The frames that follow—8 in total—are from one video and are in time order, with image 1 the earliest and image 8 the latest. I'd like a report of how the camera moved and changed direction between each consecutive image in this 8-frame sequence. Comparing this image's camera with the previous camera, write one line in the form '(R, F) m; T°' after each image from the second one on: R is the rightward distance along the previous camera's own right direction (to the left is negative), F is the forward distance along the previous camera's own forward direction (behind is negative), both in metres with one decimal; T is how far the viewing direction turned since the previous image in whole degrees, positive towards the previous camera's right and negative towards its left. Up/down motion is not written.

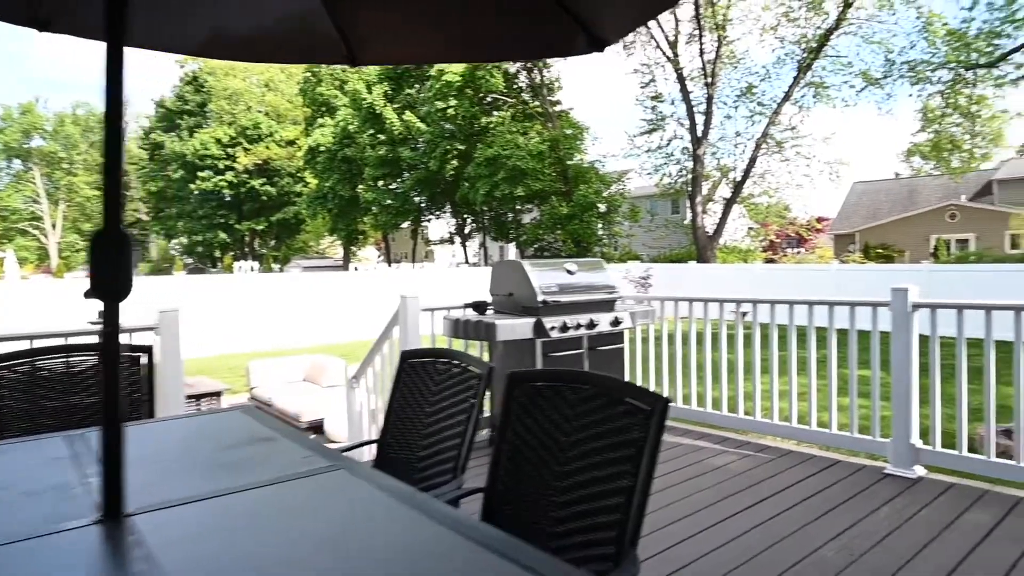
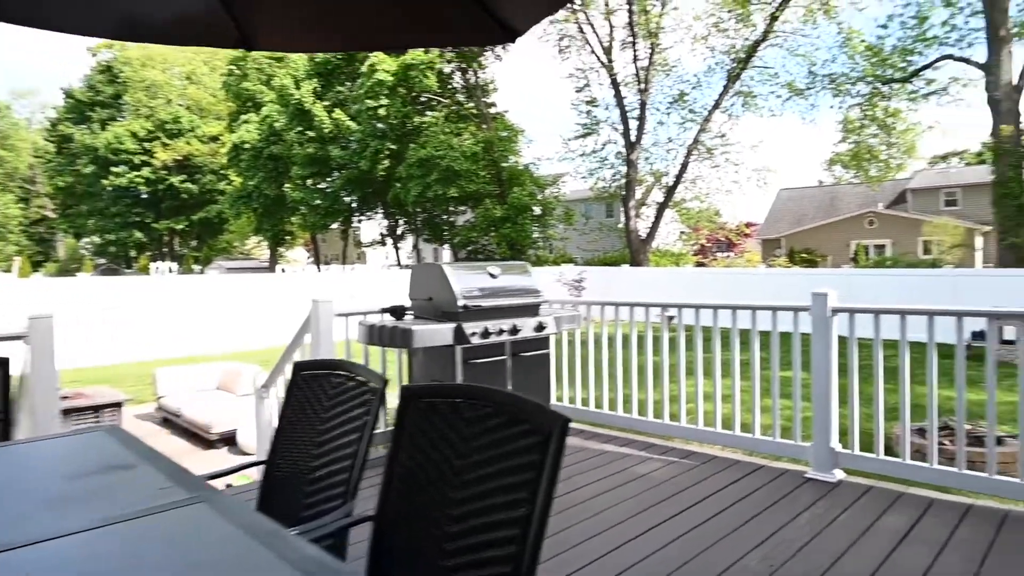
(+0.1, +0.1) m; +5°
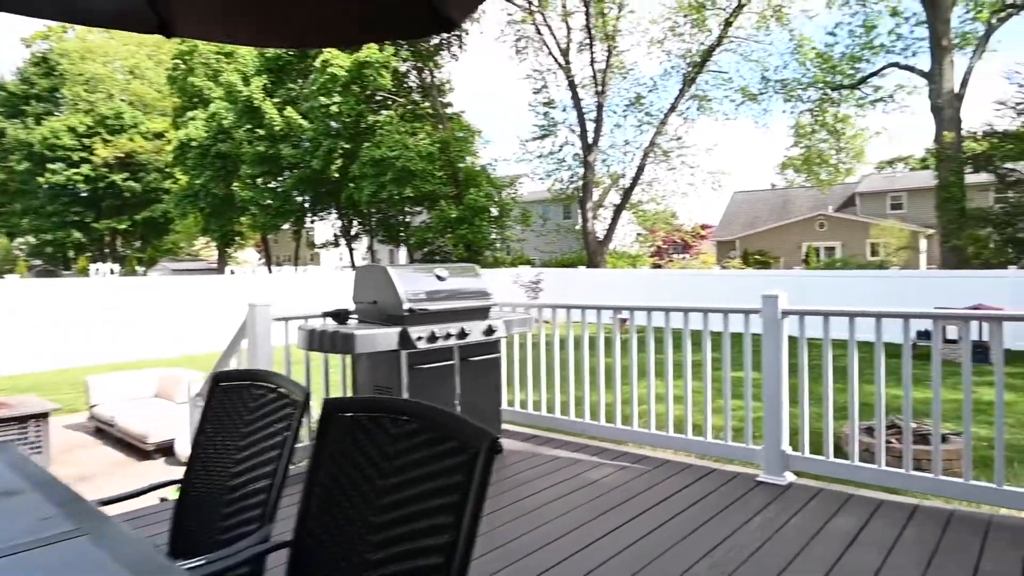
(0.0, +0.1) m; +3°
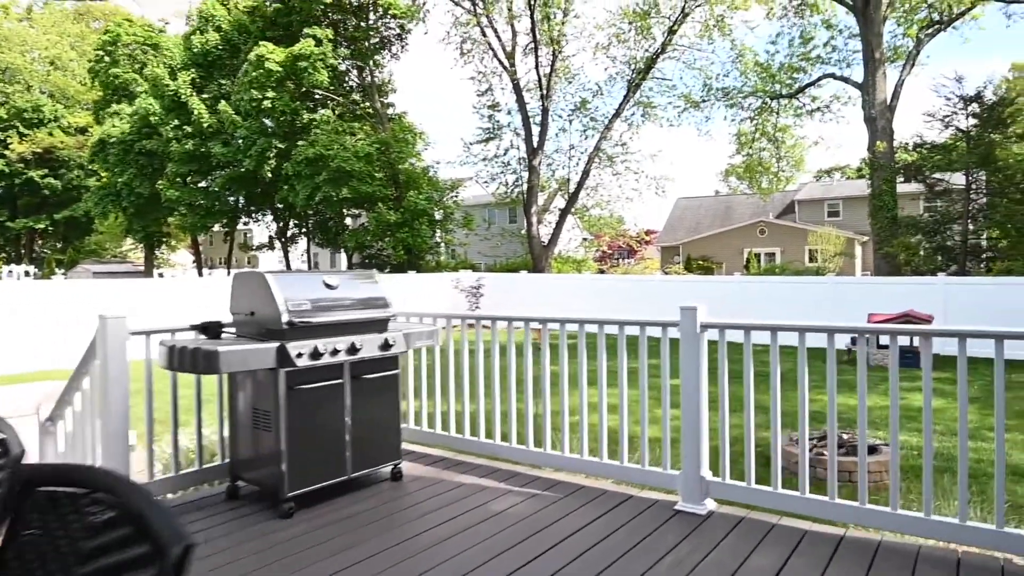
(+0.2, +0.3) m; +4°
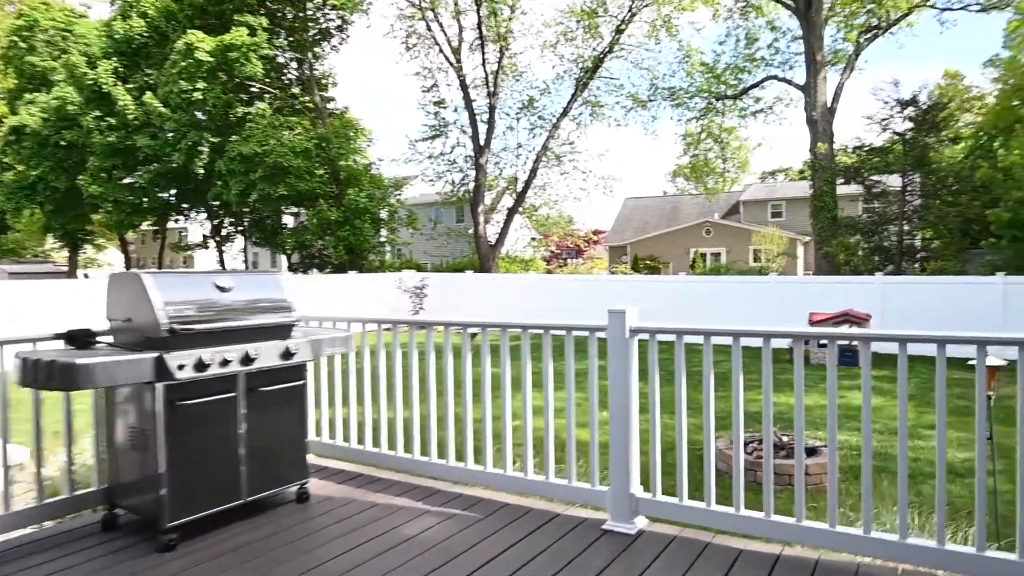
(+0.1, +0.2) m; +4°
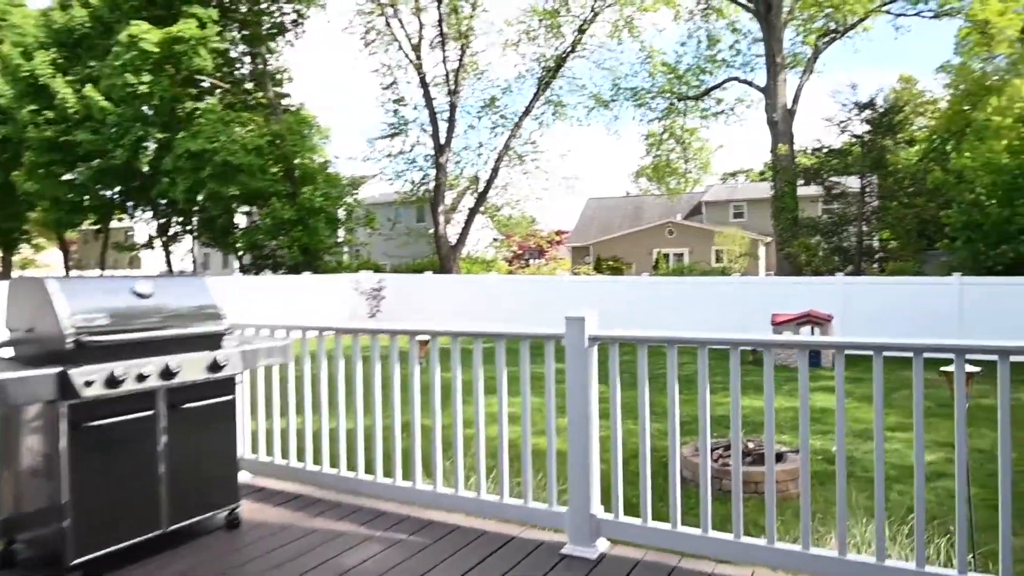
(0.0, +0.2) m; +3°
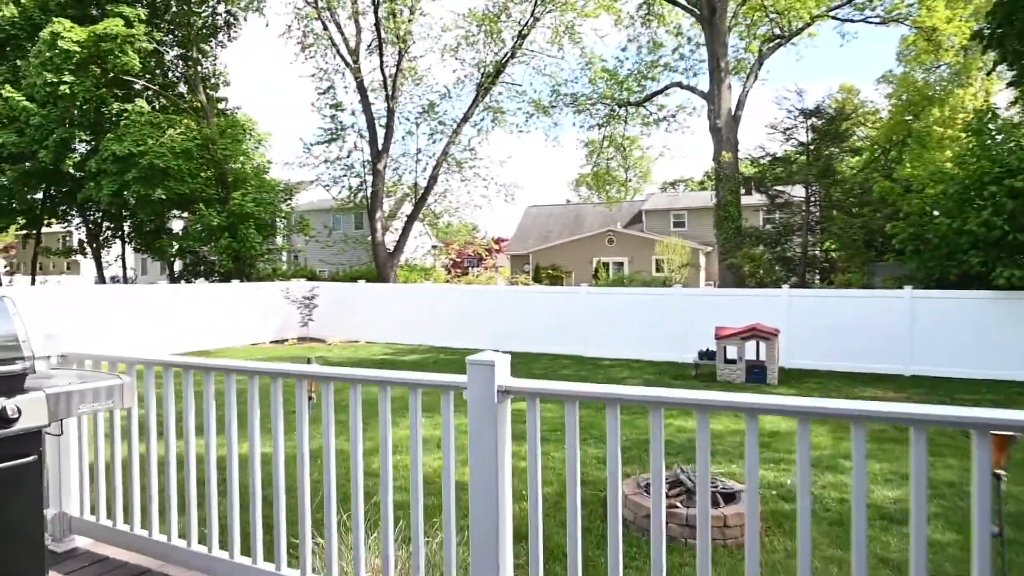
(+0.1, +0.7) m; +5°
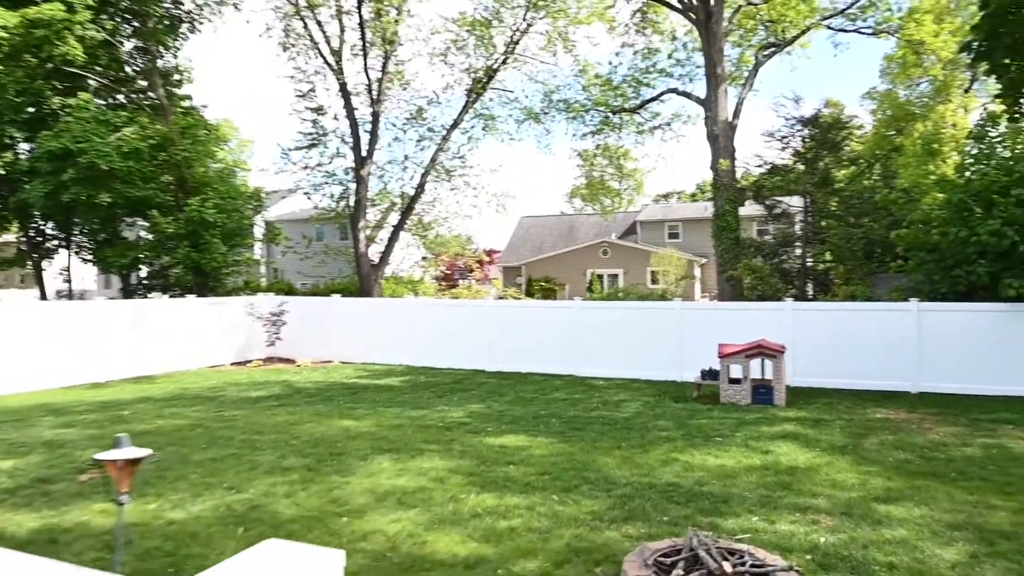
(+0.1, +0.7) m; 0°
